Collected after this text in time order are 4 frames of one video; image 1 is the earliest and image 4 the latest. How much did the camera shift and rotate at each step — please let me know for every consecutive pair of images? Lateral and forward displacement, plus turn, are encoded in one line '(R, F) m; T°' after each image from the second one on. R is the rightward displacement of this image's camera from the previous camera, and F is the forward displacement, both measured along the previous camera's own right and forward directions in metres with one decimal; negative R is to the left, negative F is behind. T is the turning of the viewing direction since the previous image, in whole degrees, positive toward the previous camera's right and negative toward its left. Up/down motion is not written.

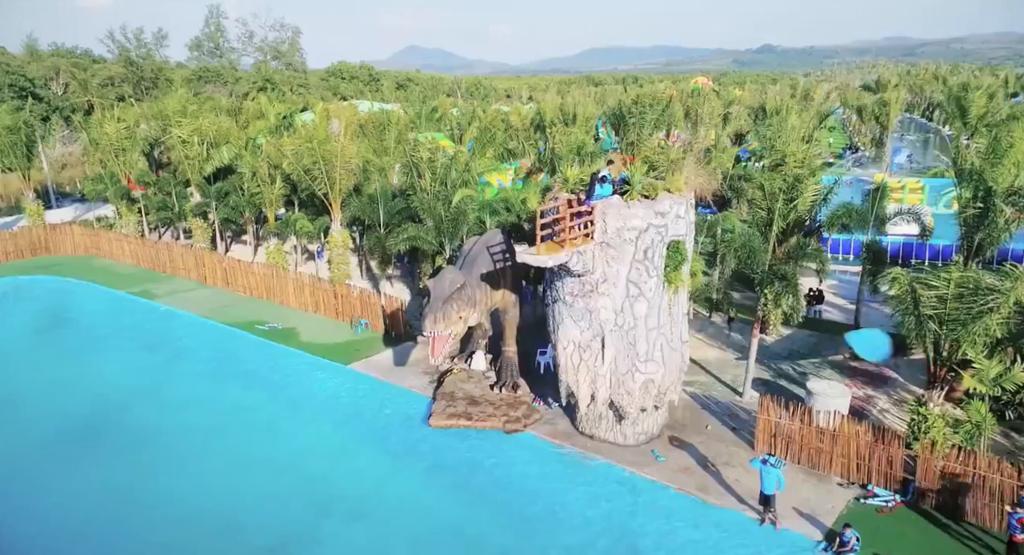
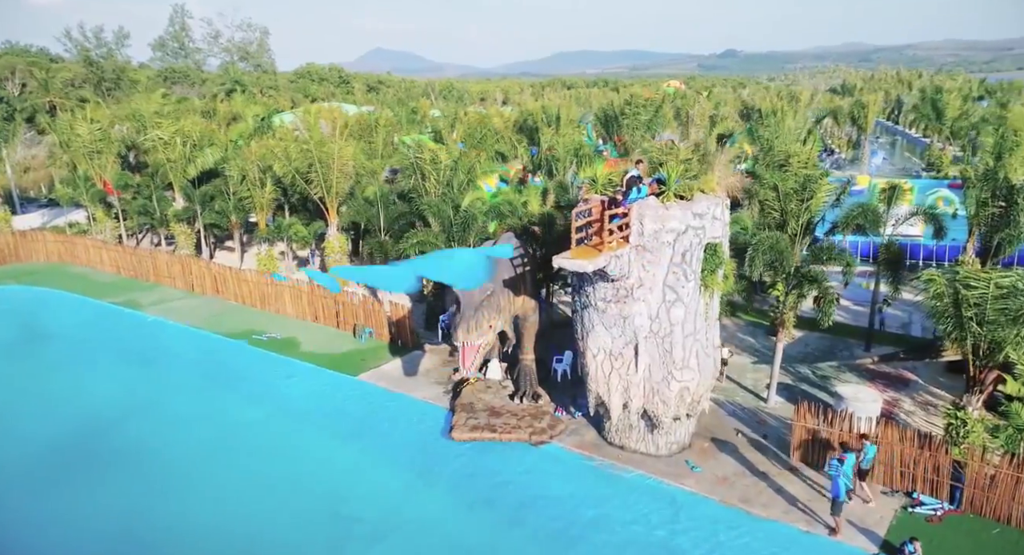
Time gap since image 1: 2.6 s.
(-0.9, +0.5) m; +3°
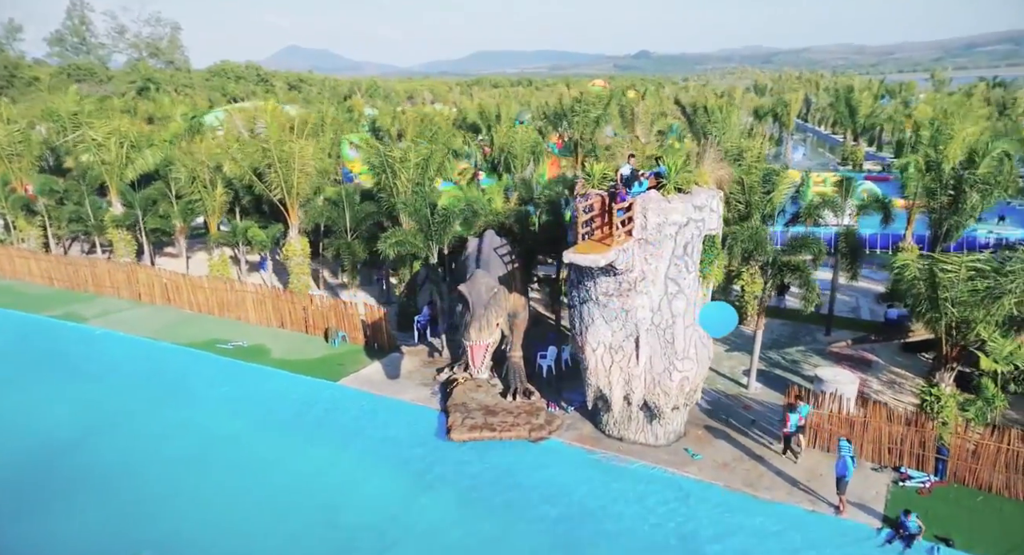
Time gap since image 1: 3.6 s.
(-1.1, +0.1) m; +6°
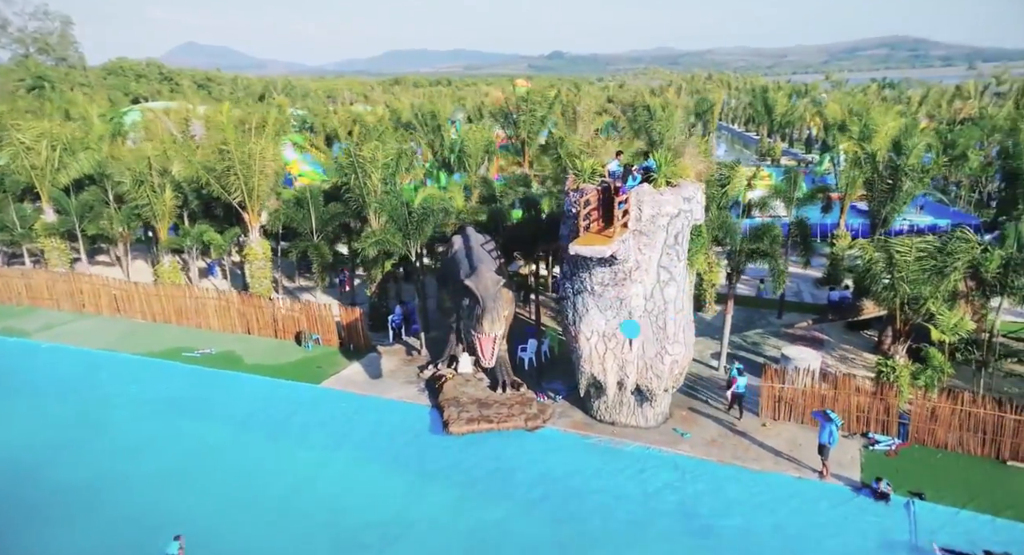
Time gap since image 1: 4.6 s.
(-1.2, -0.2) m; +7°
